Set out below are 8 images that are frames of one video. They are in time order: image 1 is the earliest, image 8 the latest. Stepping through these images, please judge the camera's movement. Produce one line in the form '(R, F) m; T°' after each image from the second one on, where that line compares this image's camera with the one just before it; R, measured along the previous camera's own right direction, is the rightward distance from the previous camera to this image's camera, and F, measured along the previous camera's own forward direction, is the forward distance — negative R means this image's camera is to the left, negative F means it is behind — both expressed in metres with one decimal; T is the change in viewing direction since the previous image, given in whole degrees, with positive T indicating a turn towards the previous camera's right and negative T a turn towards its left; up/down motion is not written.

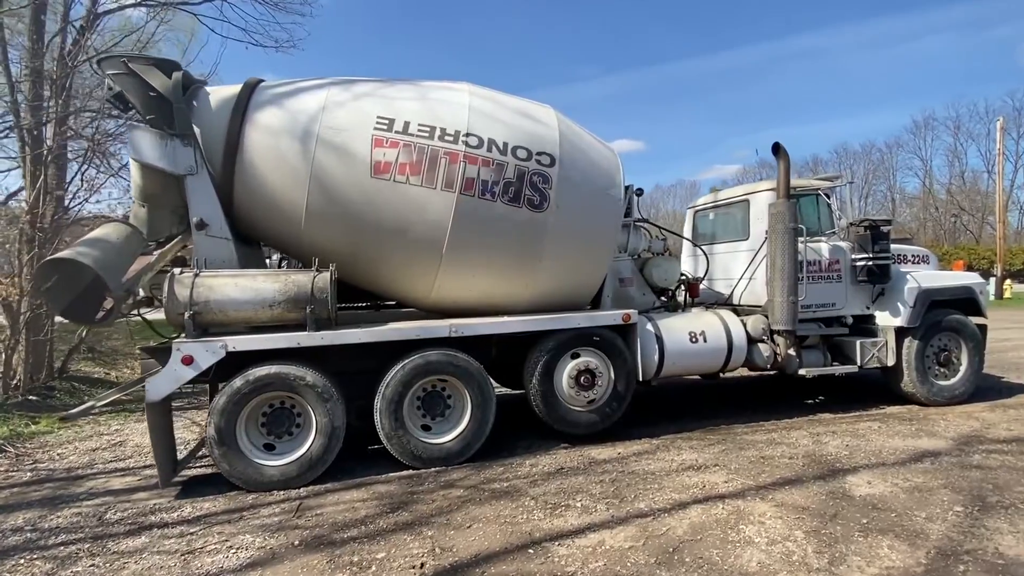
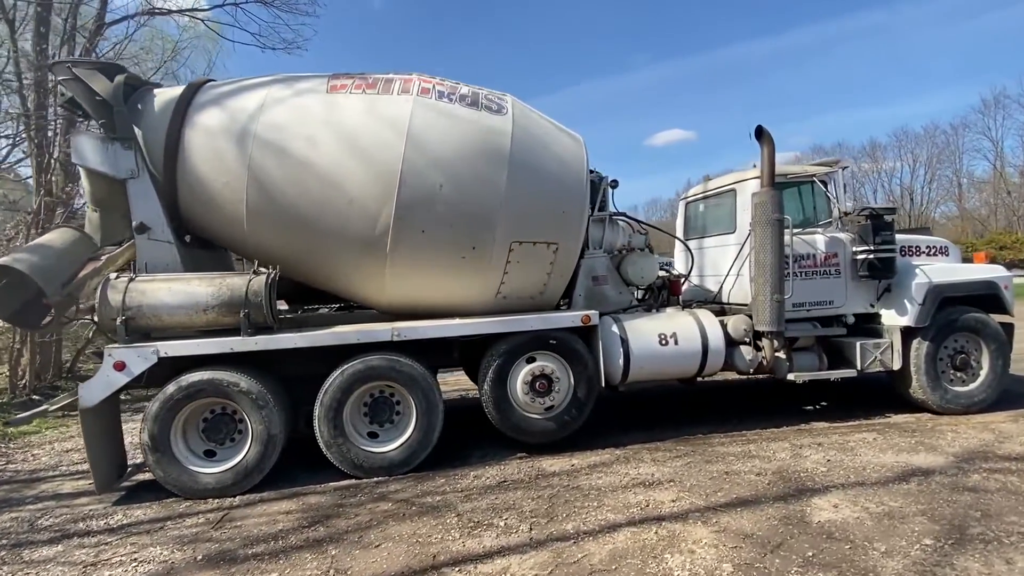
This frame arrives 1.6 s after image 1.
(+0.9, +0.3) m; -5°
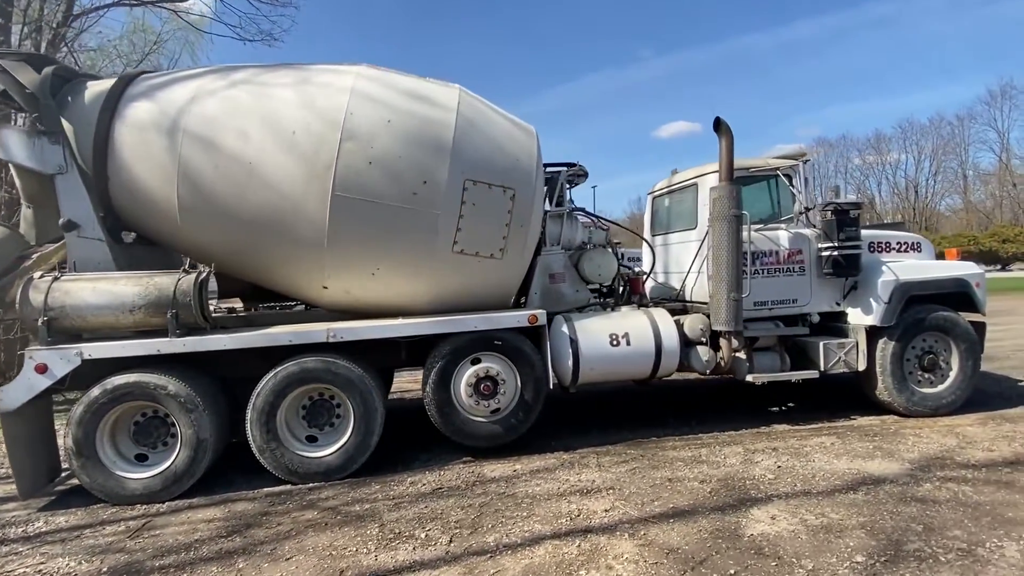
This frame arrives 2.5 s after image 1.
(+0.6, +0.2) m; -1°
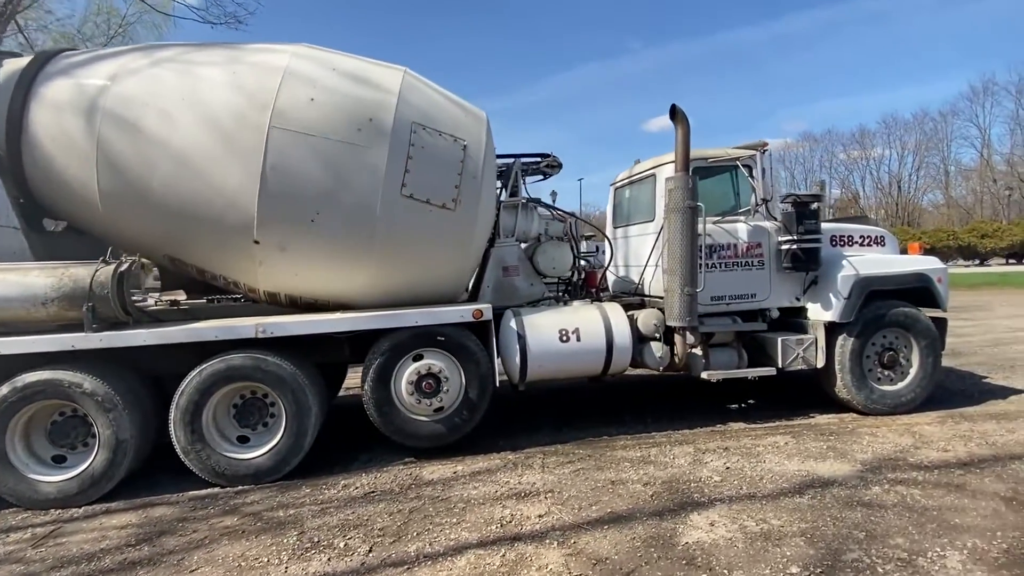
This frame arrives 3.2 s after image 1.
(+0.4, +0.2) m; +1°
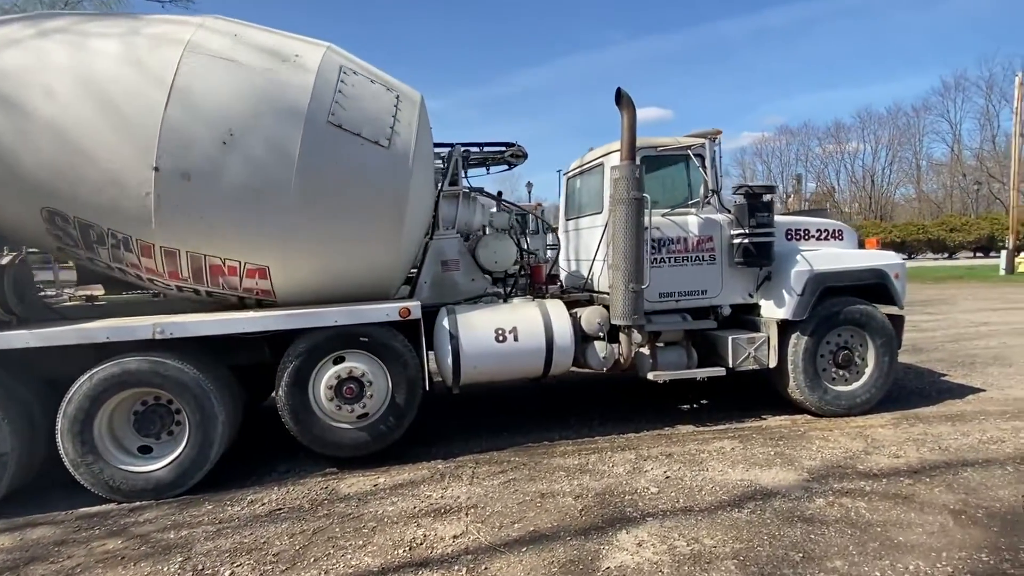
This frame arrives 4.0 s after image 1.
(+0.4, +0.3) m; +2°
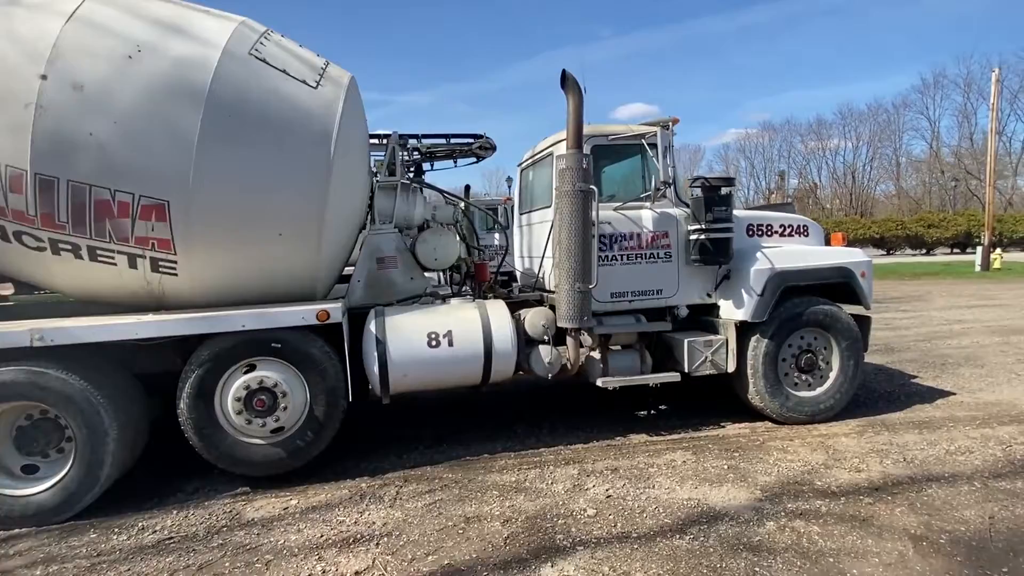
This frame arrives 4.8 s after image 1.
(+0.4, +0.4) m; +1°
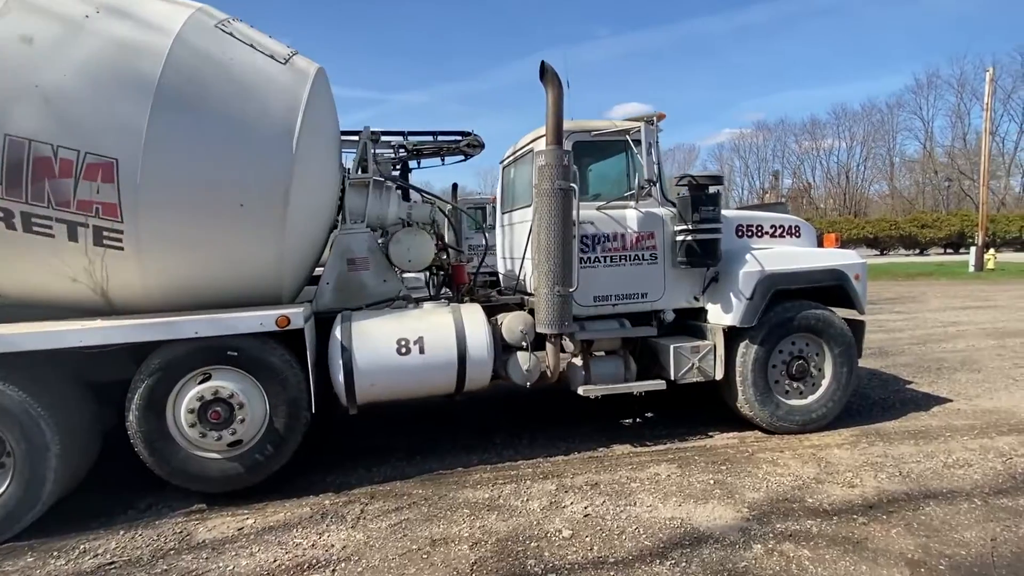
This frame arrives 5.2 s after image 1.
(+0.1, +0.2) m; 0°
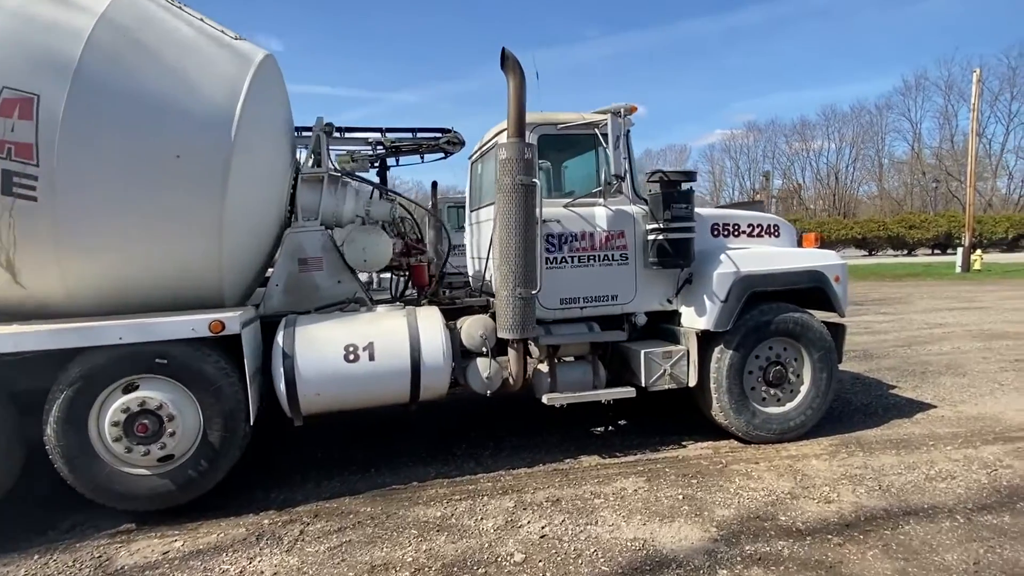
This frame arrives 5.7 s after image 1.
(+0.2, +0.3) m; +1°
